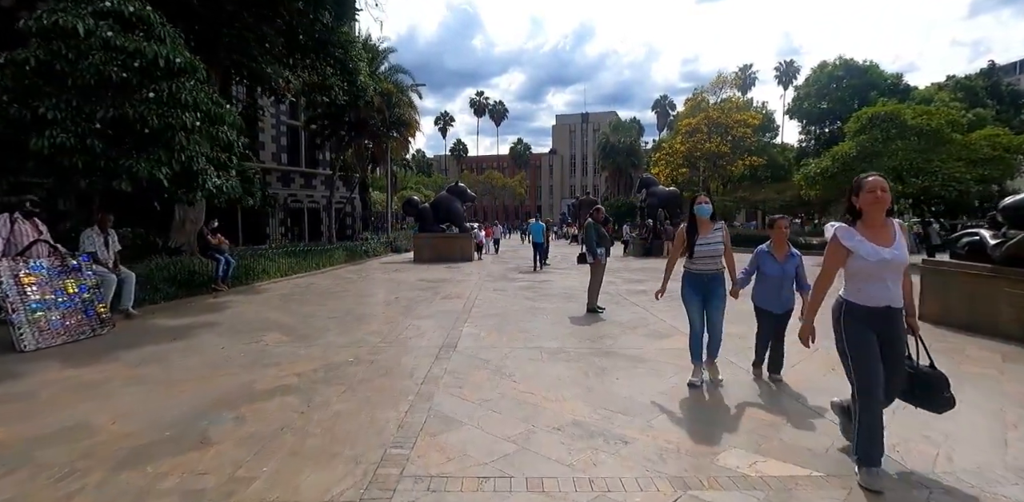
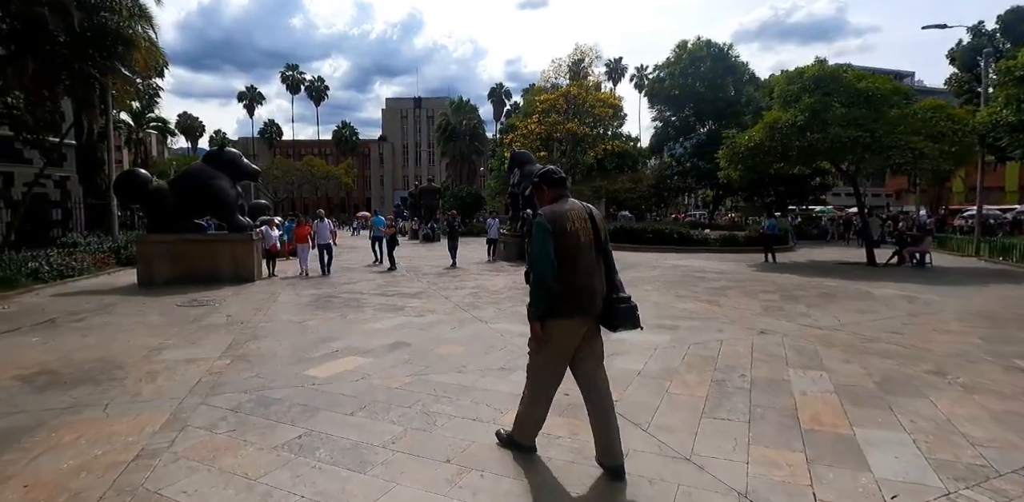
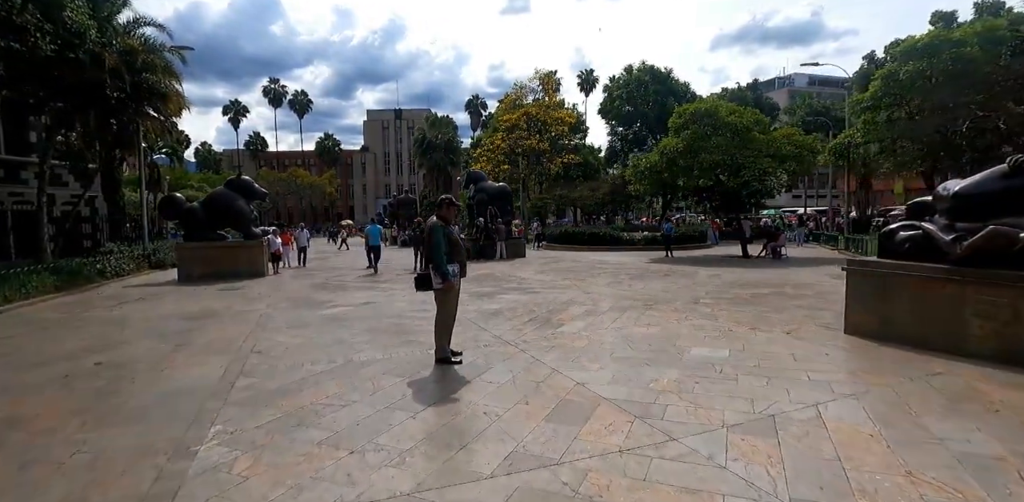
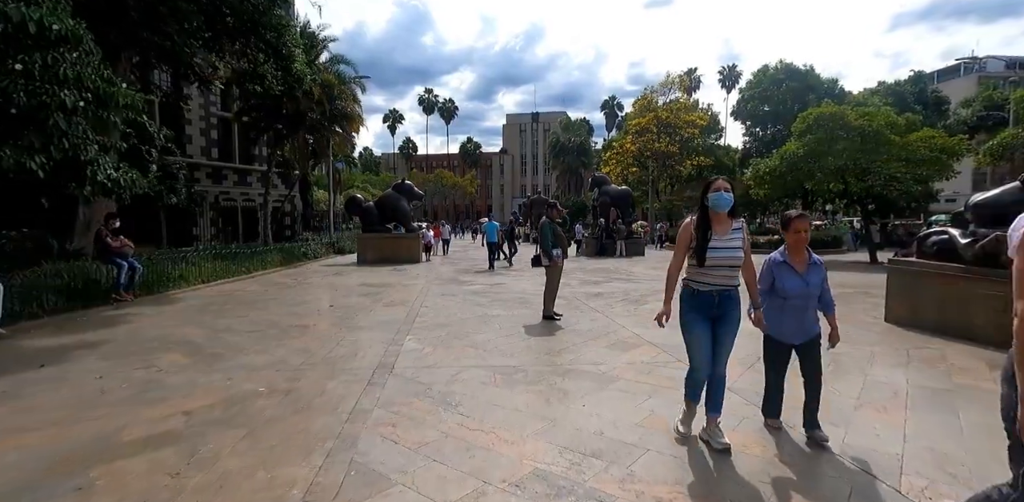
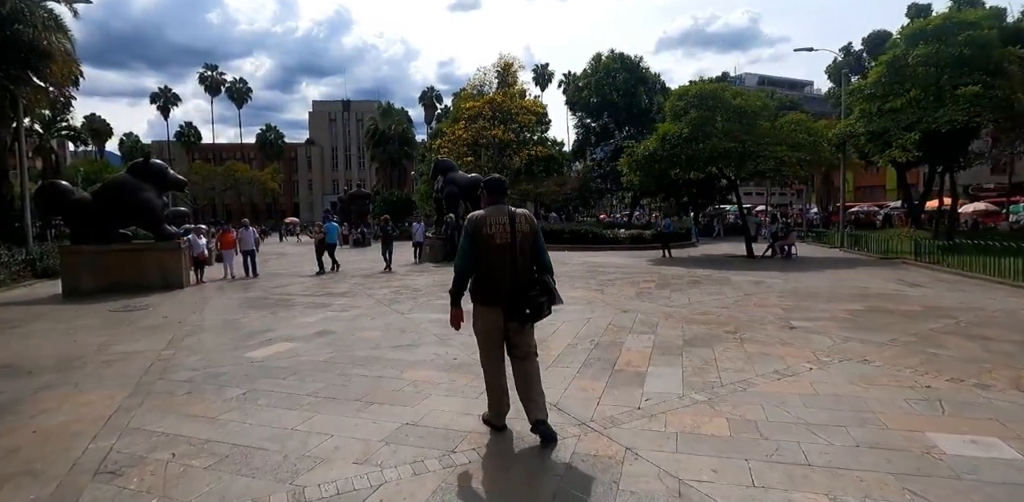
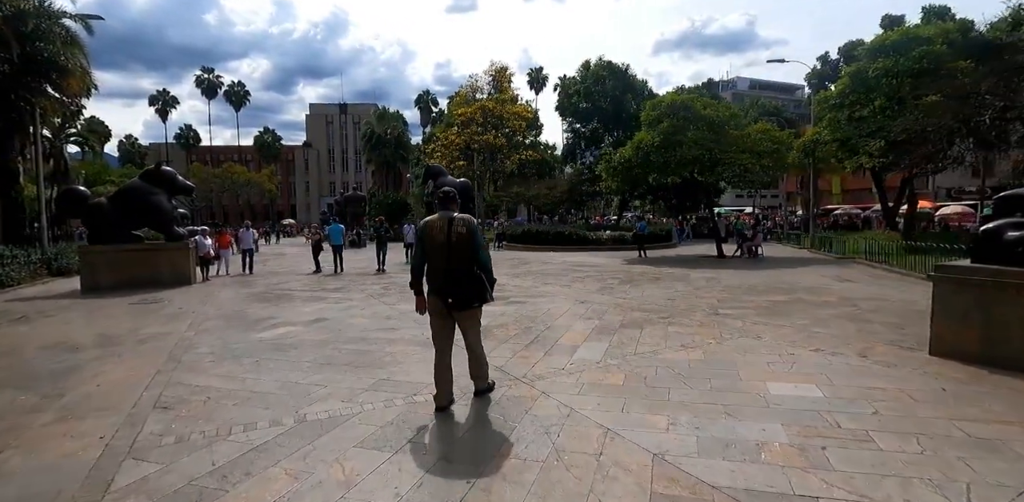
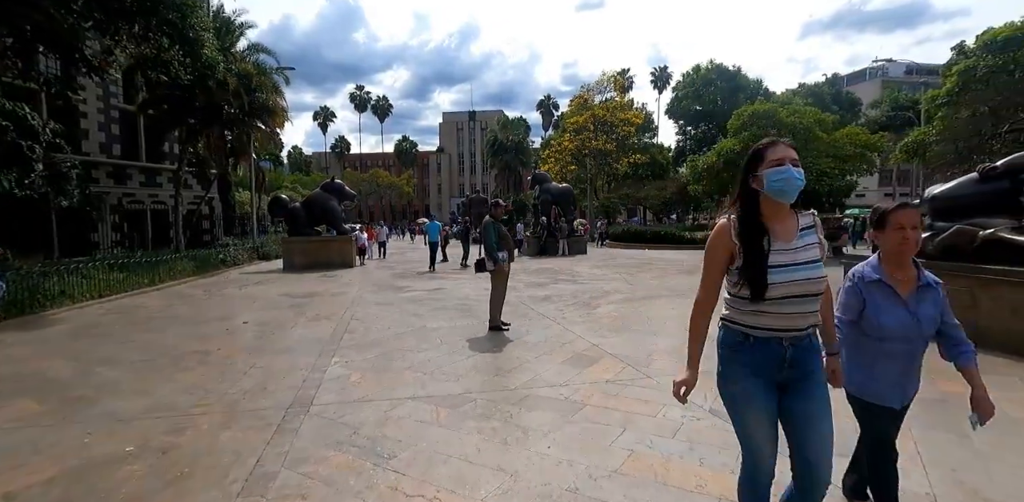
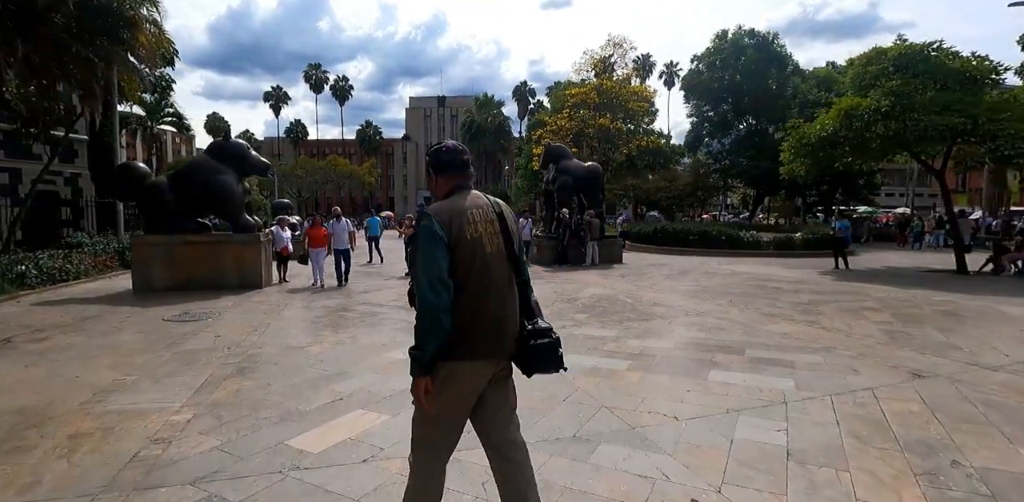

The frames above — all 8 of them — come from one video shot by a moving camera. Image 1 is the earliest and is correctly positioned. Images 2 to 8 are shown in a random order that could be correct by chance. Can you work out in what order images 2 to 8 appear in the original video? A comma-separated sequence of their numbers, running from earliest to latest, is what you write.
4, 7, 3, 6, 5, 2, 8
